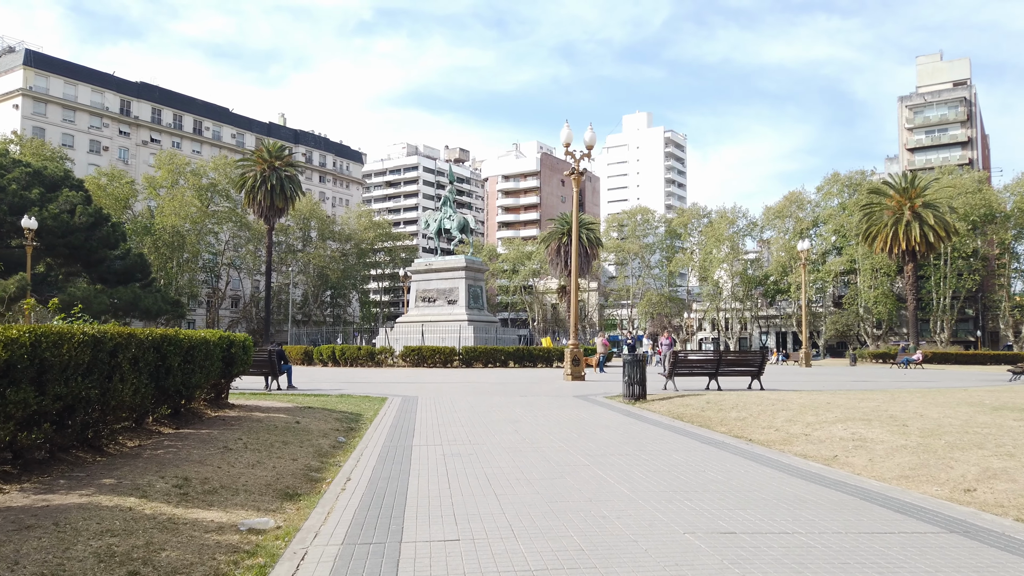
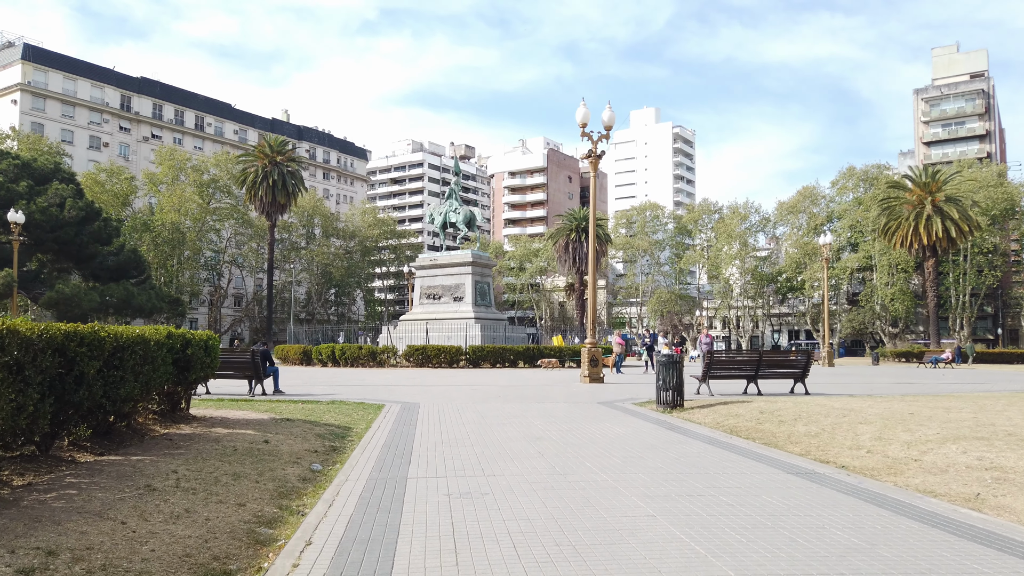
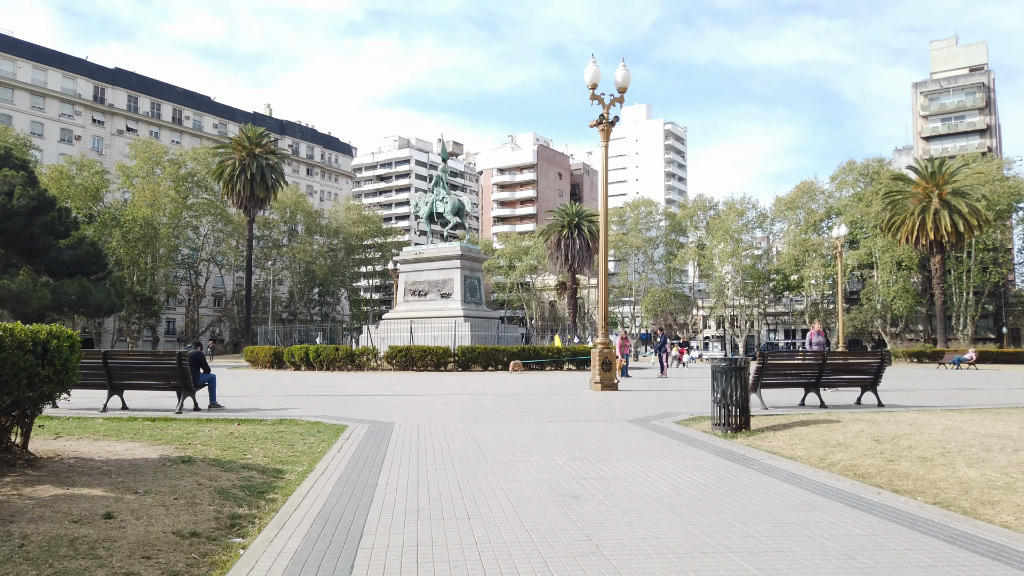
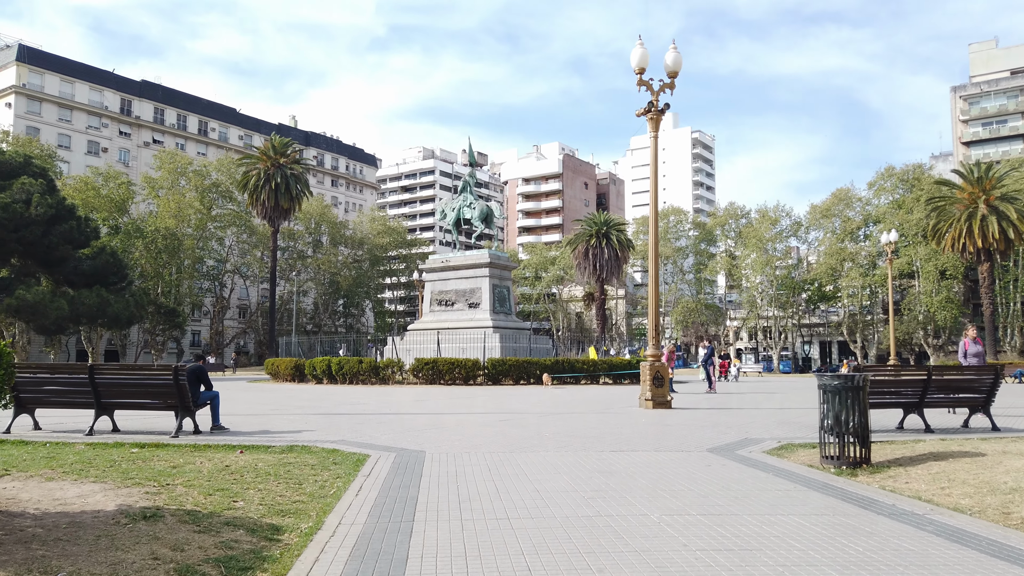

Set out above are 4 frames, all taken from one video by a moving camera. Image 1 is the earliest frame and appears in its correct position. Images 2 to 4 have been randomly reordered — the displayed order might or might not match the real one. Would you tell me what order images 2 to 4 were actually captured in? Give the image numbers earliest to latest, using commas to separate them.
2, 3, 4
